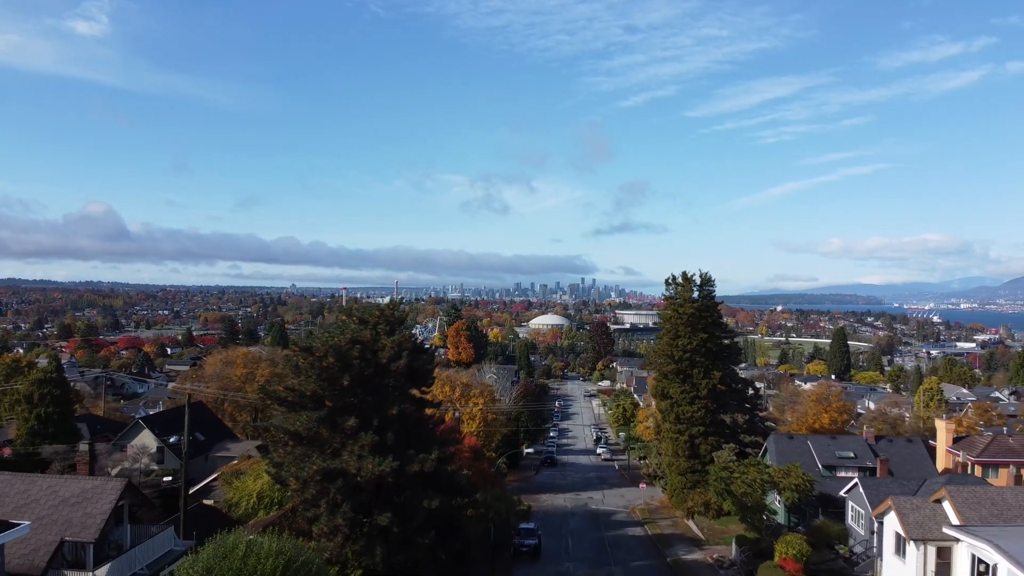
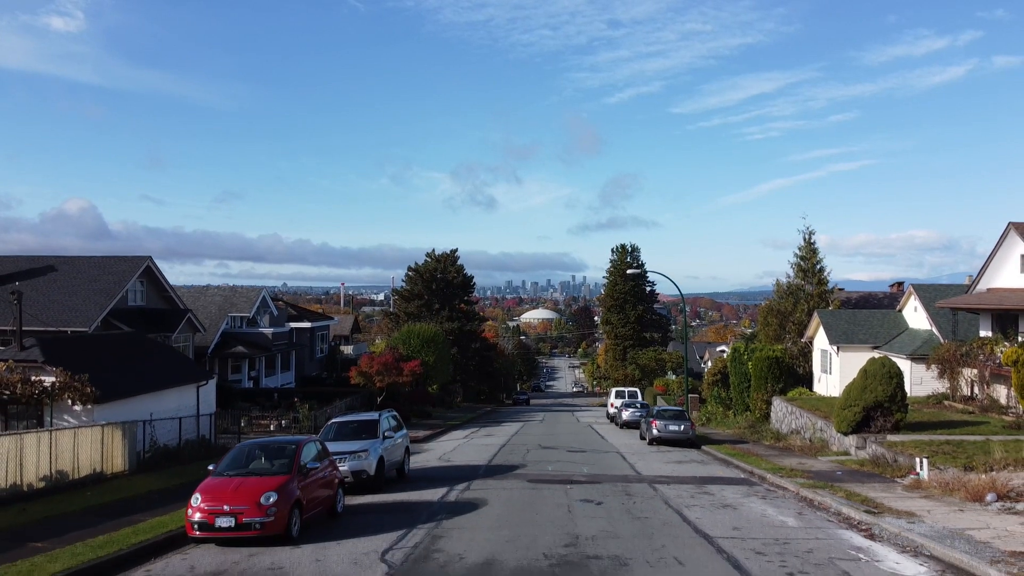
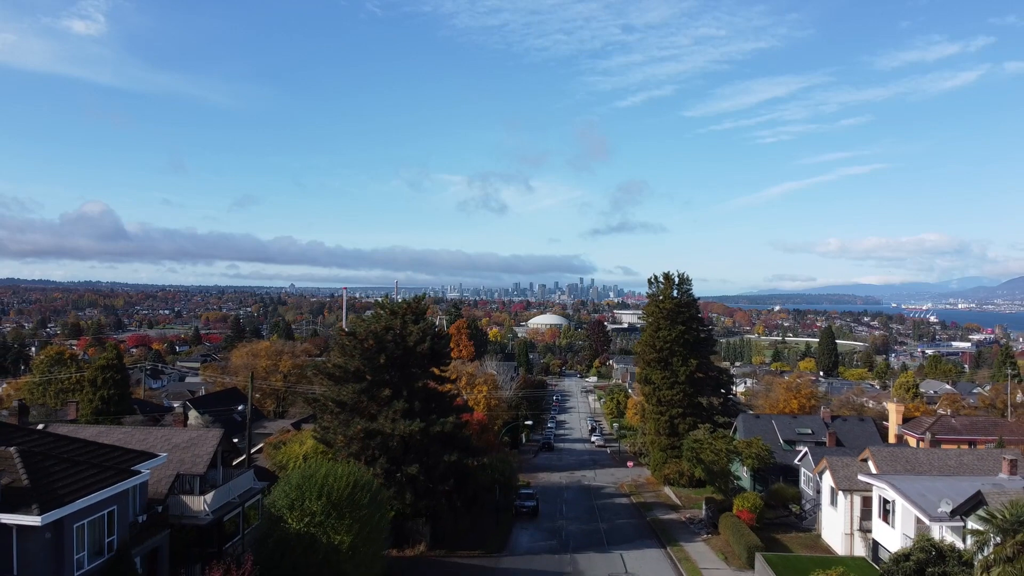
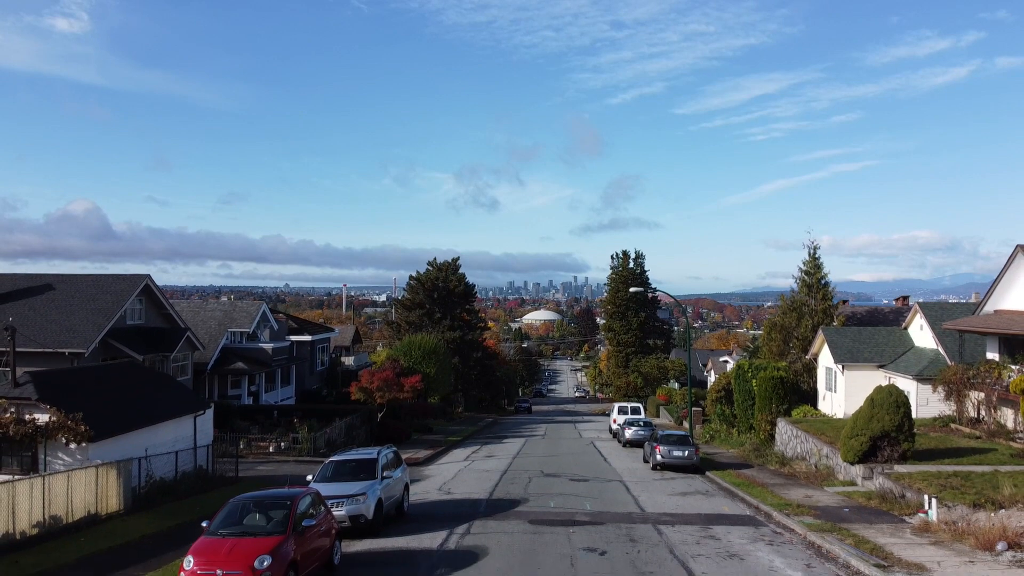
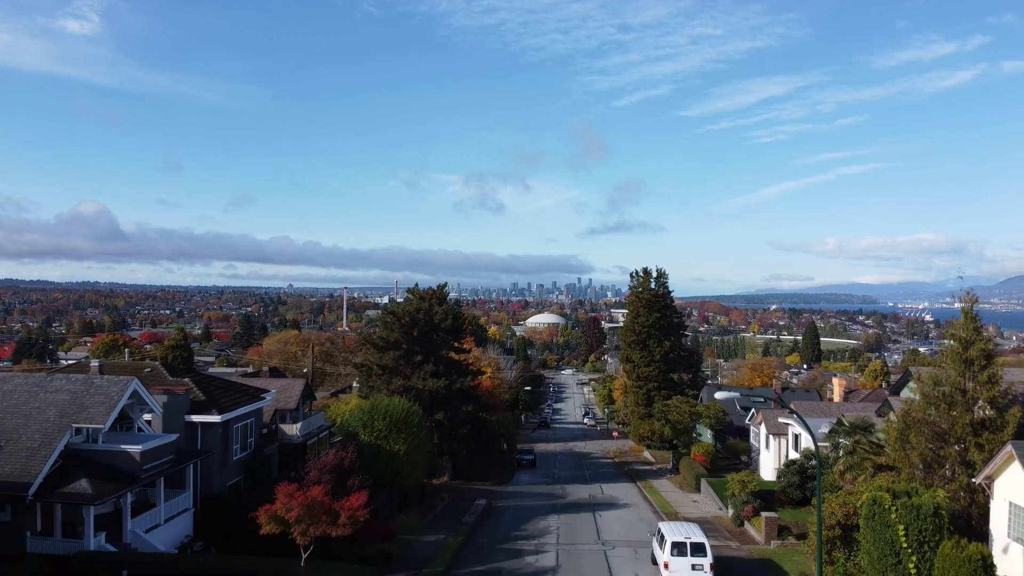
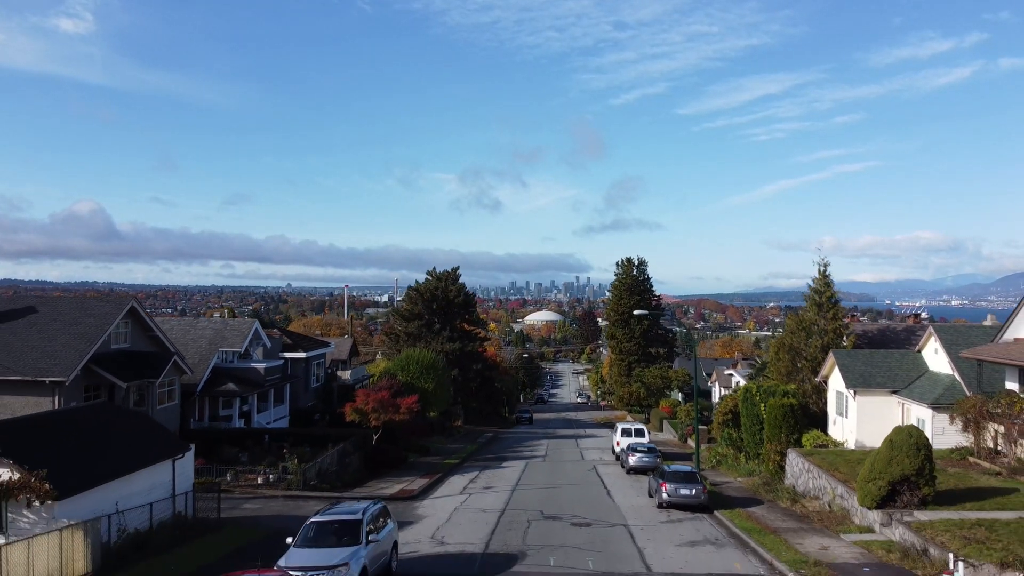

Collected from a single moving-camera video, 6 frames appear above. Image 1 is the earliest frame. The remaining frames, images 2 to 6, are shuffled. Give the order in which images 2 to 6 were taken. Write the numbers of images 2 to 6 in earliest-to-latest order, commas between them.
3, 5, 6, 4, 2
